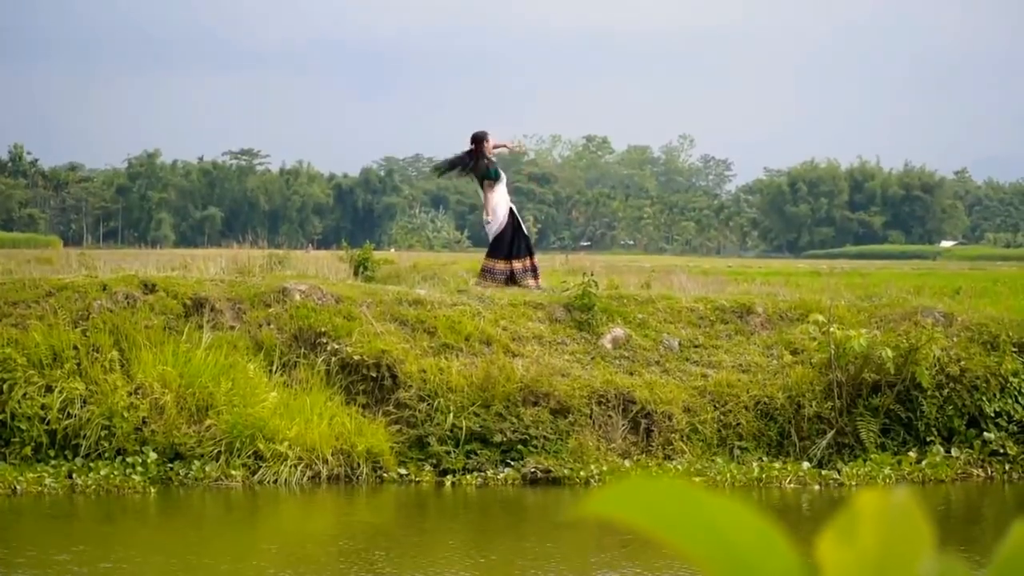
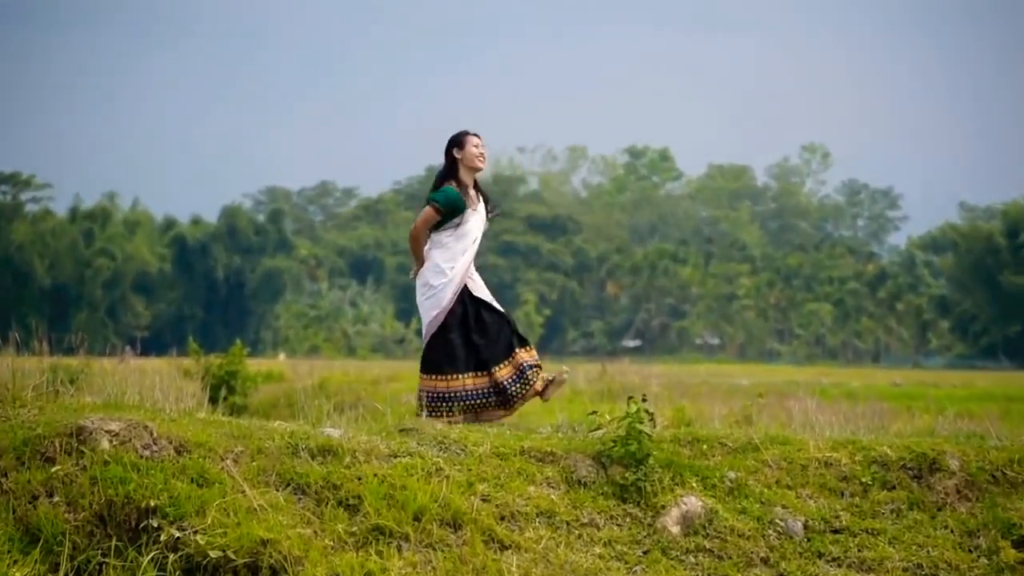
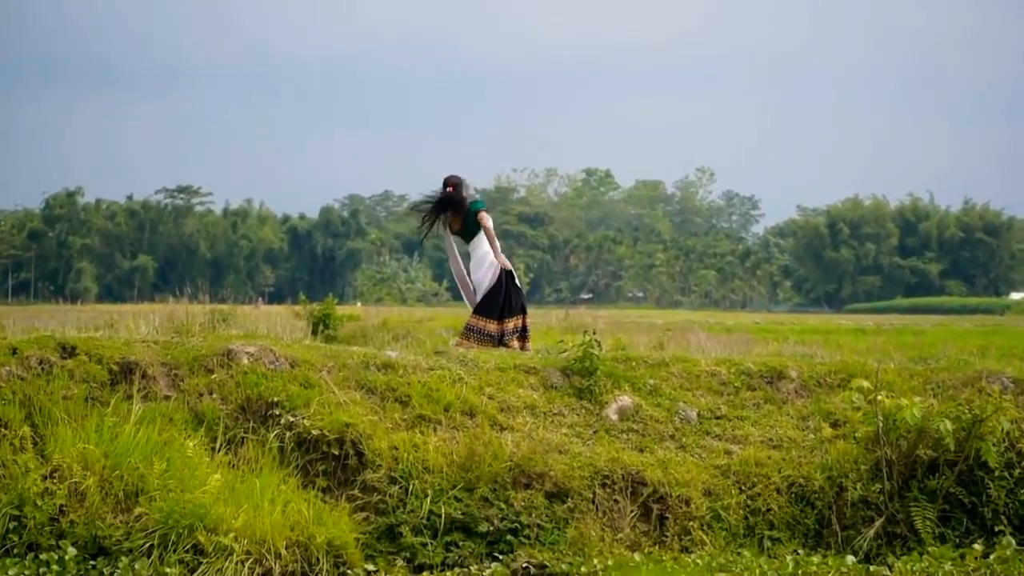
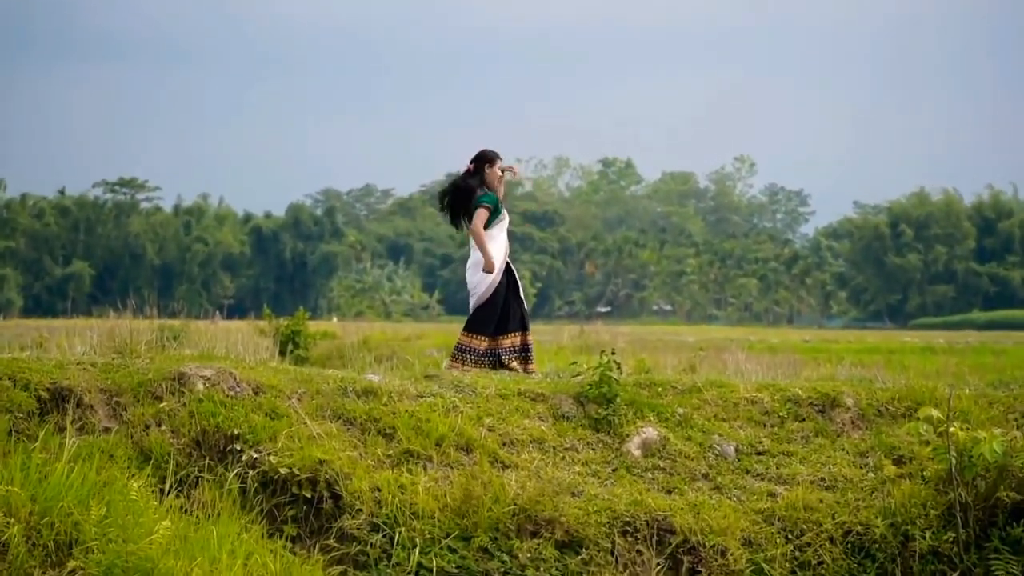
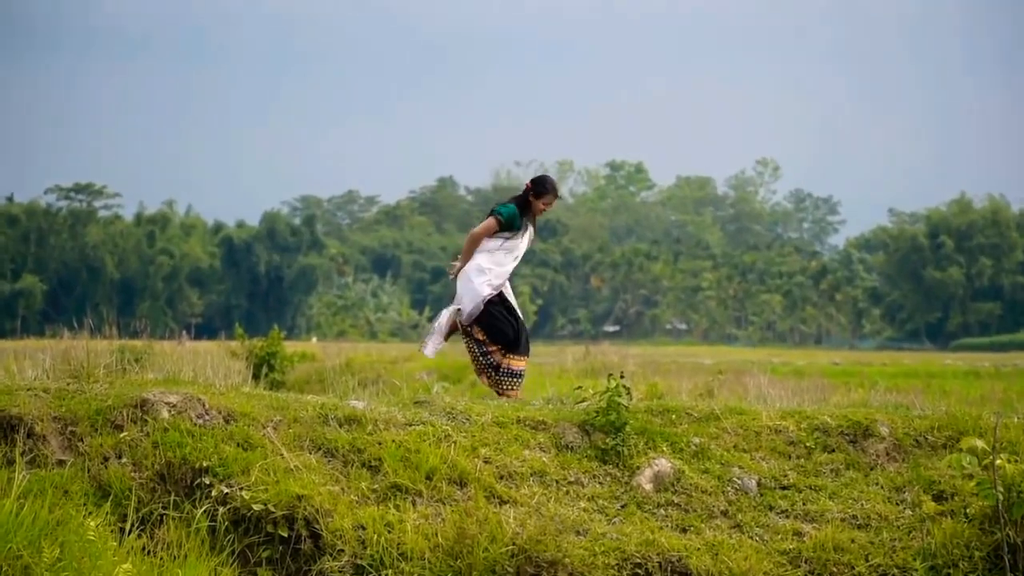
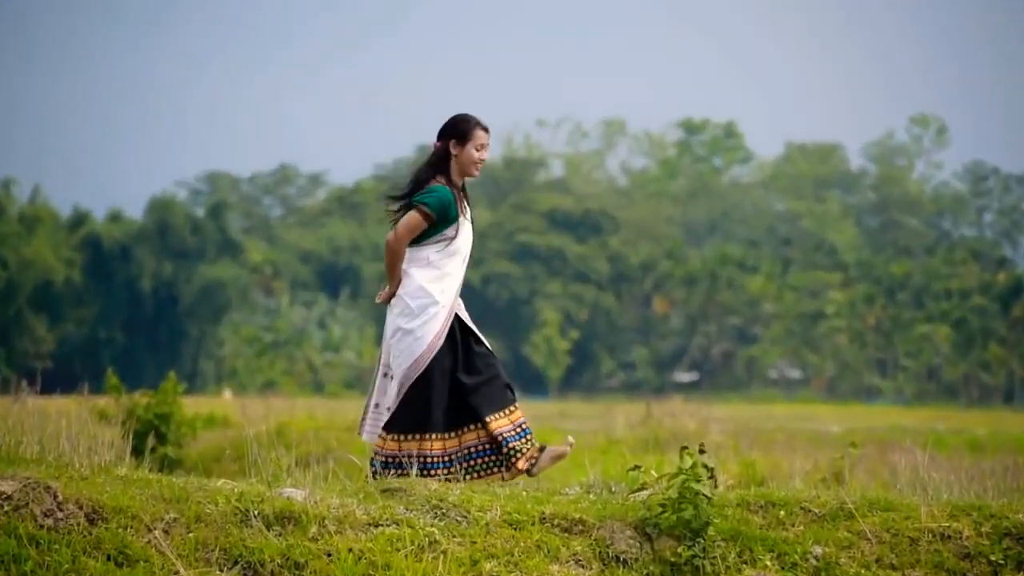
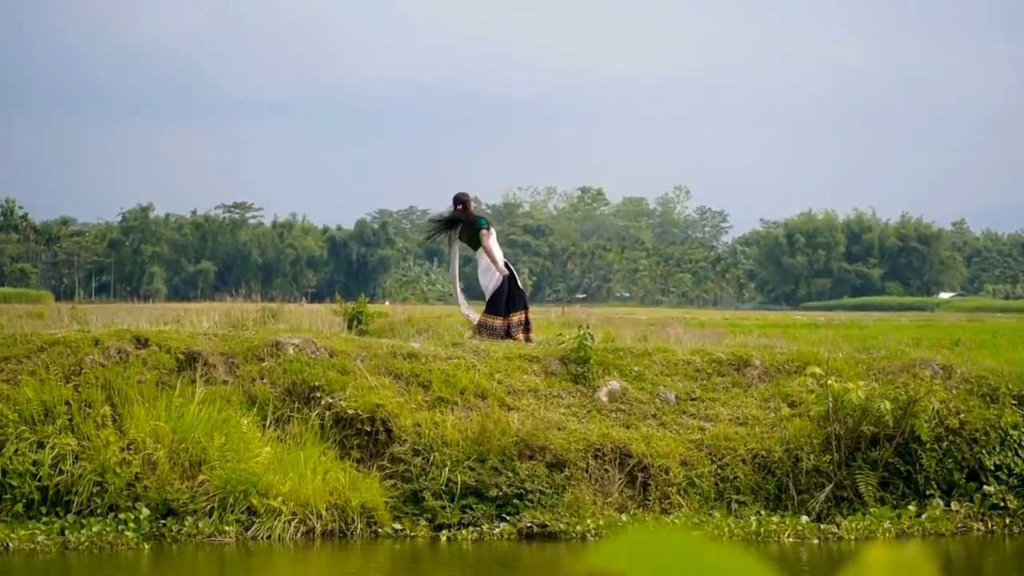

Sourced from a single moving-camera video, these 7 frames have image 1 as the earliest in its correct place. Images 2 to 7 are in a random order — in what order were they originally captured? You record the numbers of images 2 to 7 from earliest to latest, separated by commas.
7, 3, 4, 5, 2, 6
